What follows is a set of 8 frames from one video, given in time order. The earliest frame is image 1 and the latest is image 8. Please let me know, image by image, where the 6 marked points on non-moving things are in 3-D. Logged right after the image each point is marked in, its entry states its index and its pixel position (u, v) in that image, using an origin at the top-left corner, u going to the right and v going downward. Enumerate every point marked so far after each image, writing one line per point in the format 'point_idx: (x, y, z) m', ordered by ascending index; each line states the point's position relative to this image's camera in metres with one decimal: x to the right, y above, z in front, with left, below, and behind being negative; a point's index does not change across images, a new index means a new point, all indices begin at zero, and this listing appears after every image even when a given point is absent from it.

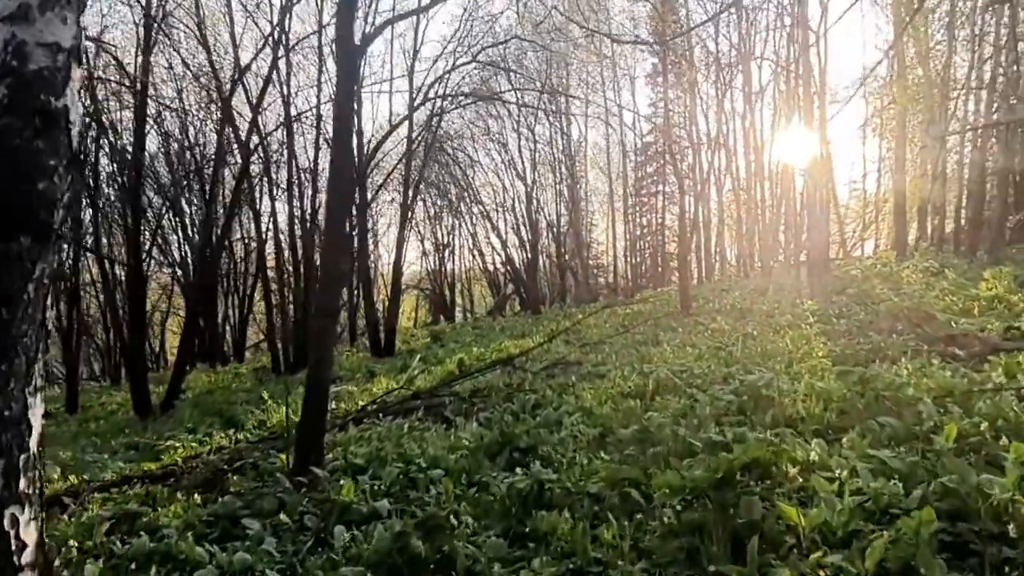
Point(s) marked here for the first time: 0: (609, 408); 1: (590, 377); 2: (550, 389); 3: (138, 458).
0: (+1.0, -1.2, +7.2) m
1: (+1.0, -1.1, +9.2) m
2: (+0.5, -1.2, +8.8) m
3: (-4.6, -2.1, +8.9) m
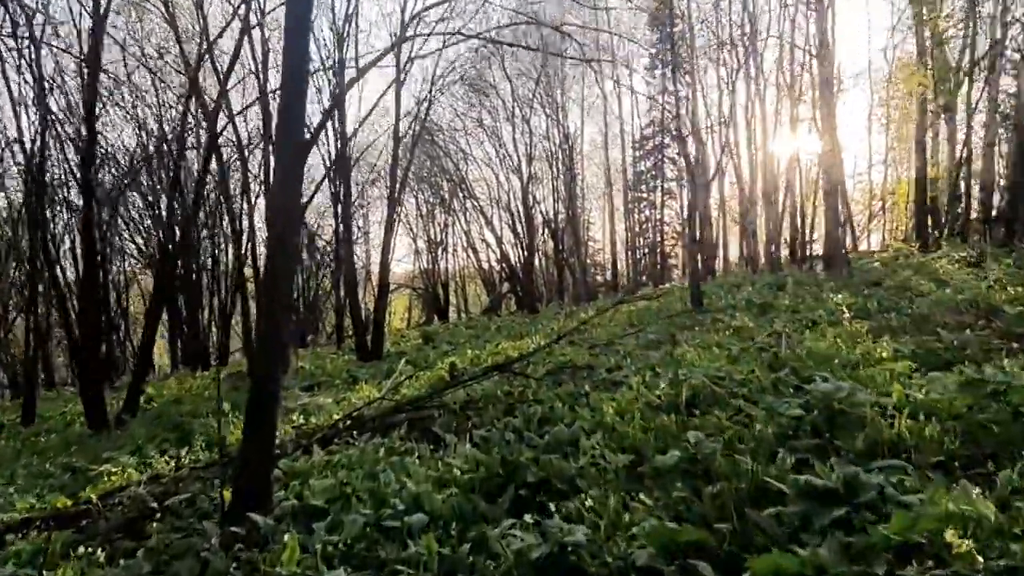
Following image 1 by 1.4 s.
0: (+1.0, -1.1, +5.7) m
1: (+1.0, -1.0, +7.7) m
2: (+0.5, -1.1, +7.4) m
3: (-4.6, -2.1, +7.4) m
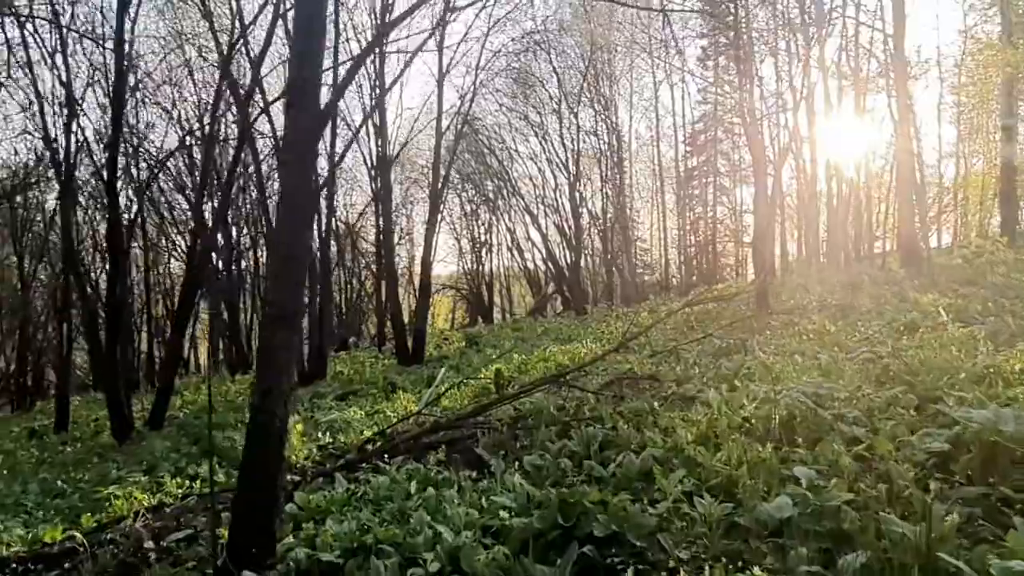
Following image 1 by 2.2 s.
0: (+1.4, -1.1, +4.6) m
1: (+1.5, -1.0, +6.6) m
2: (+0.9, -1.1, +6.3) m
3: (-4.1, -2.1, +6.7) m
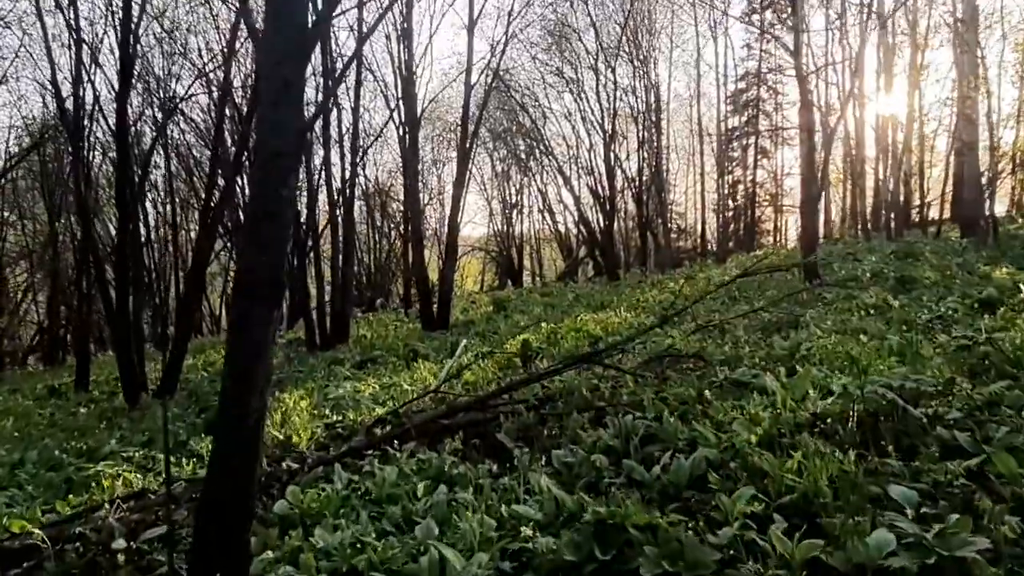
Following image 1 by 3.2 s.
0: (+1.5, -0.9, +3.8) m
1: (+1.7, -0.8, +5.8) m
2: (+1.2, -0.9, +5.5) m
3: (-3.9, -1.8, +6.1) m
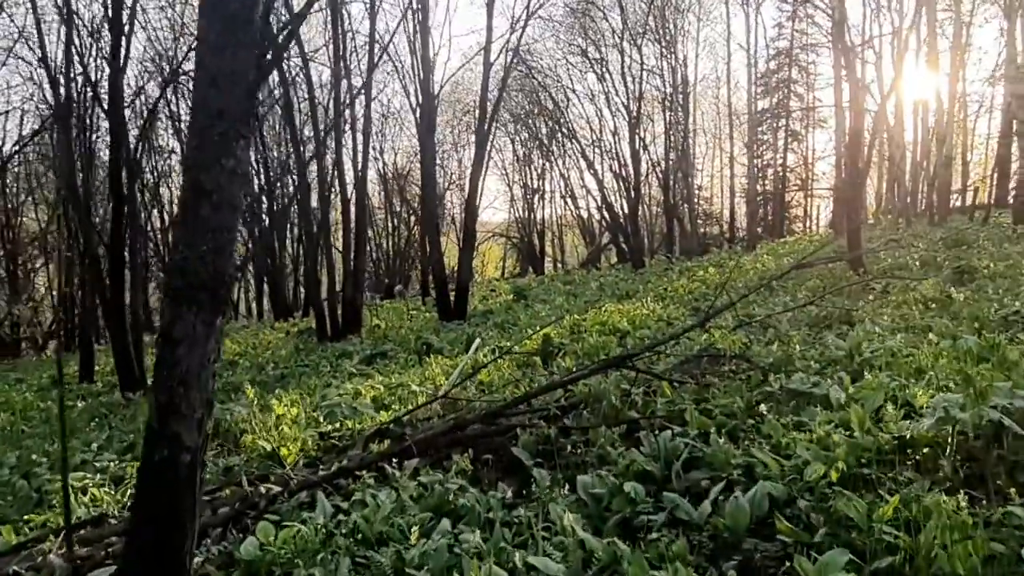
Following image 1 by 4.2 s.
0: (+1.6, -0.9, +2.9) m
1: (+1.8, -0.7, +5.0) m
2: (+1.3, -0.8, +4.7) m
3: (-3.8, -1.7, +5.5) m
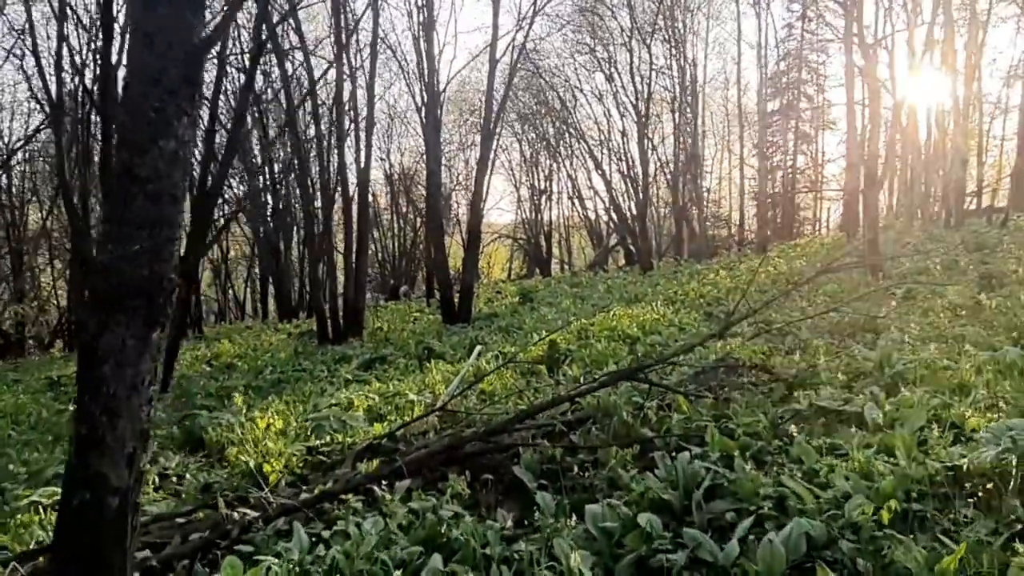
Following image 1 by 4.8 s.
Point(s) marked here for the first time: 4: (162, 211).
0: (+1.6, -1.0, +2.5) m
1: (+1.8, -0.8, +4.5) m
2: (+1.3, -0.9, +4.2) m
3: (-3.8, -1.7, +5.1) m
4: (-1.1, +0.2, +2.3) m
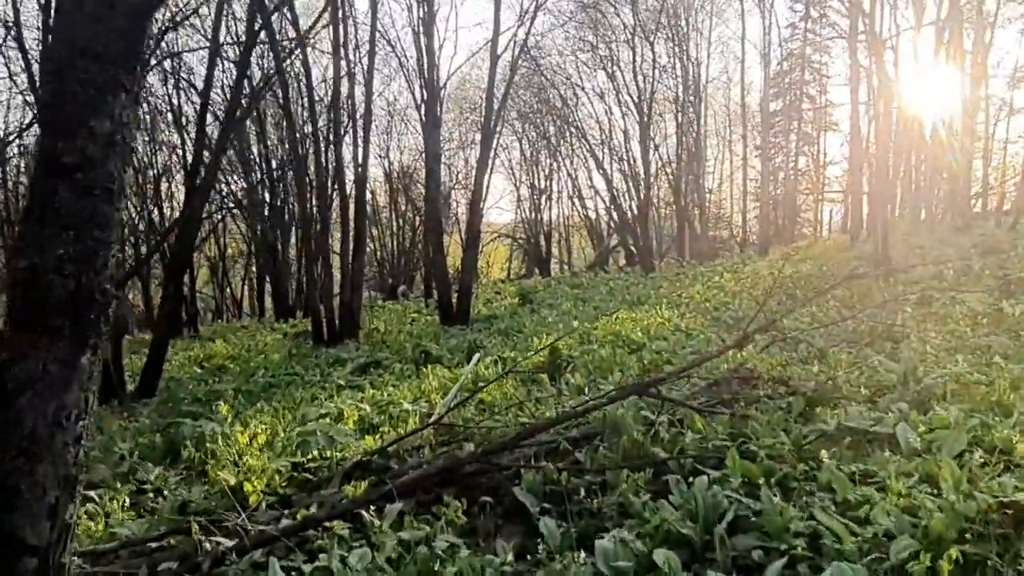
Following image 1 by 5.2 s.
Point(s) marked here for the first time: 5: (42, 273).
0: (+1.6, -1.0, +2.1) m
1: (+1.8, -0.8, +4.2) m
2: (+1.3, -0.9, +3.9) m
3: (-3.8, -1.7, +4.7) m
4: (-1.1, +0.2, +1.9) m
5: (-1.1, 0.0, +1.8) m
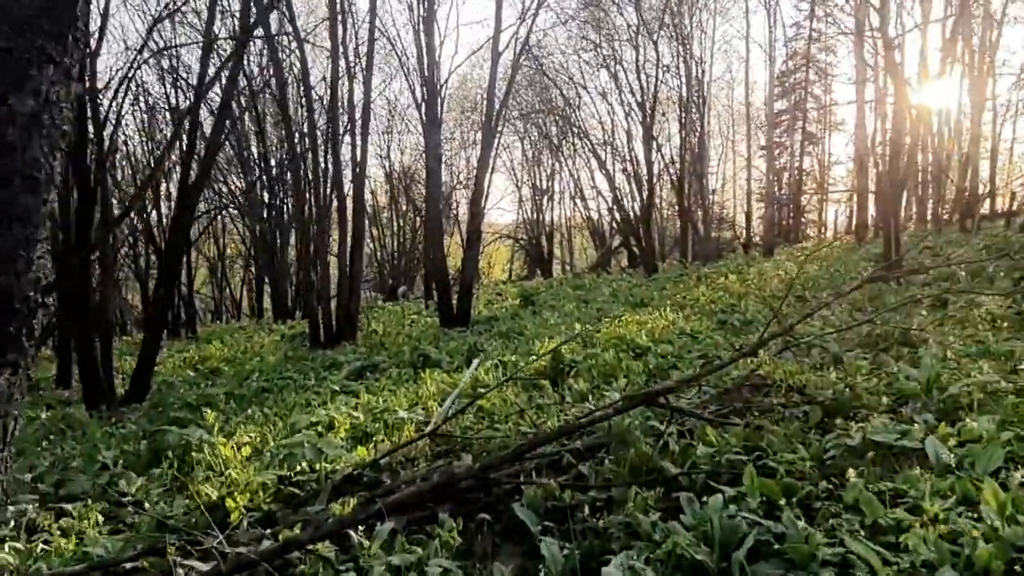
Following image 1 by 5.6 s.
0: (+1.6, -1.0, +1.9) m
1: (+1.8, -0.8, +3.9) m
2: (+1.3, -0.9, +3.6) m
3: (-3.8, -1.7, +4.4) m
4: (-1.1, +0.2, +1.6) m
5: (-1.1, 0.0, +1.5) m
